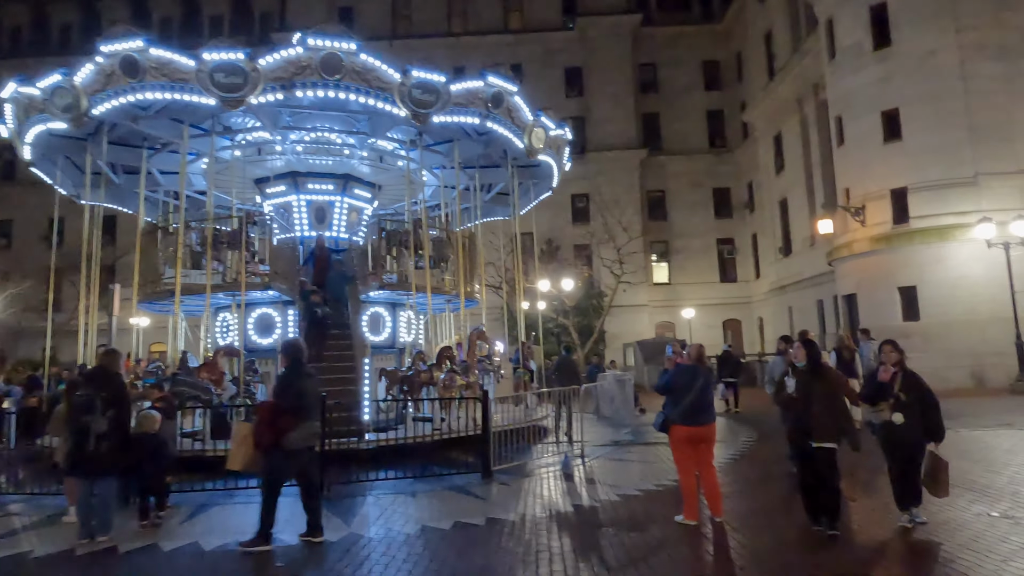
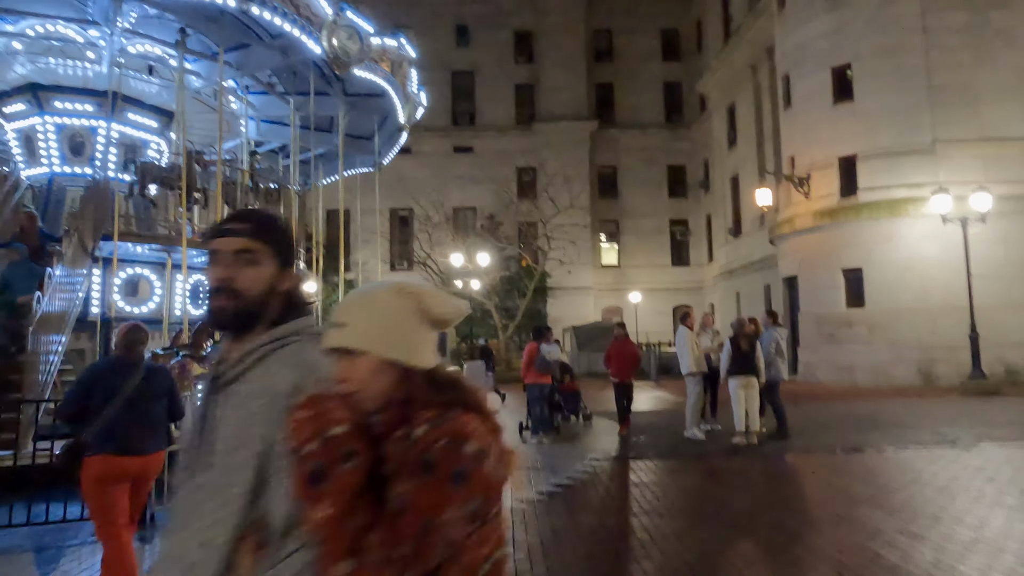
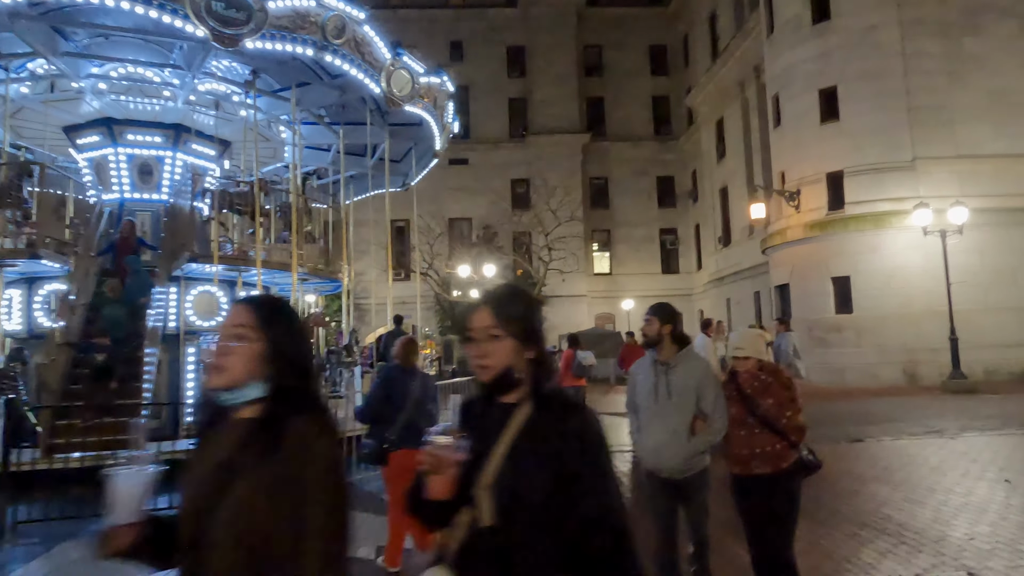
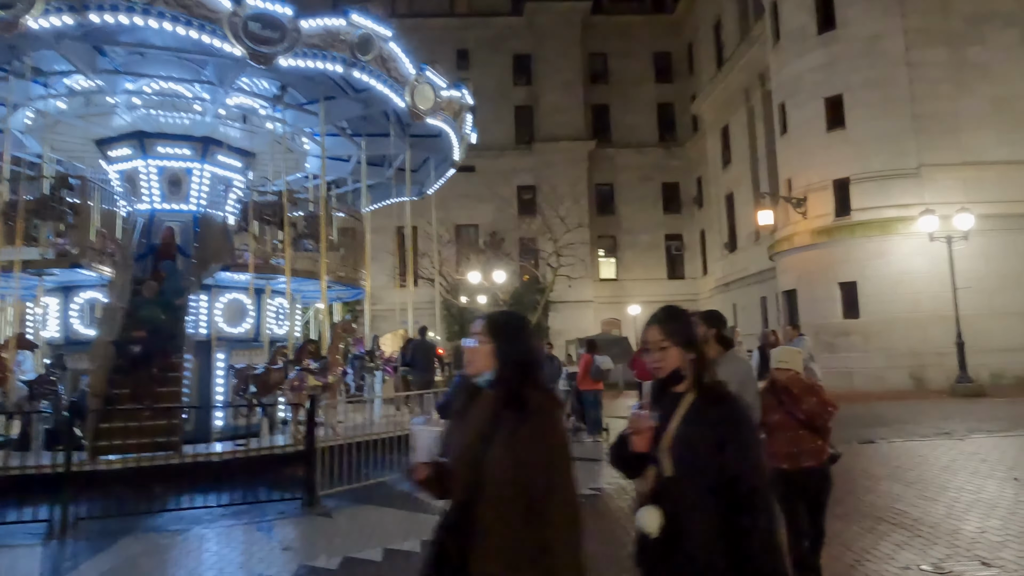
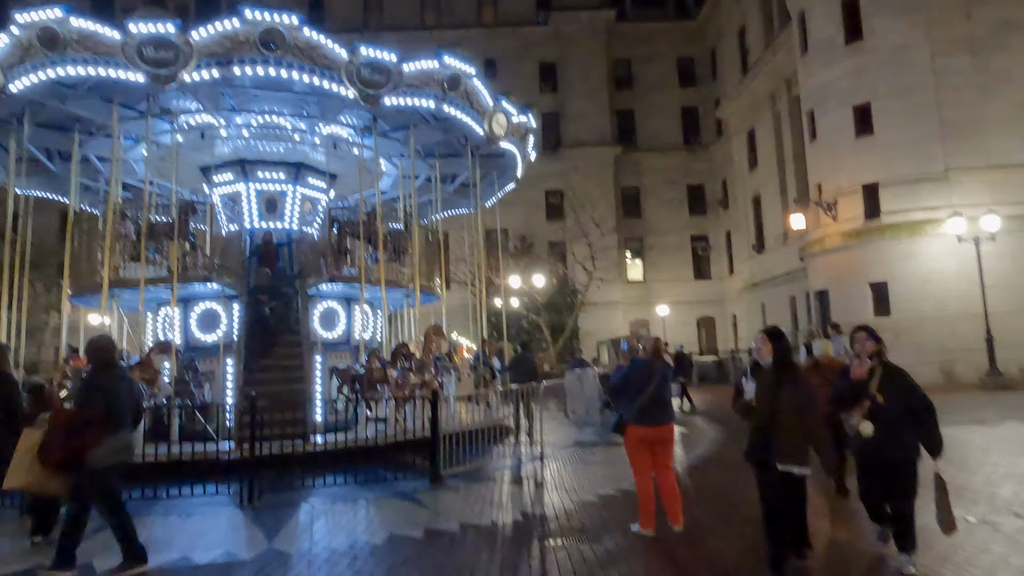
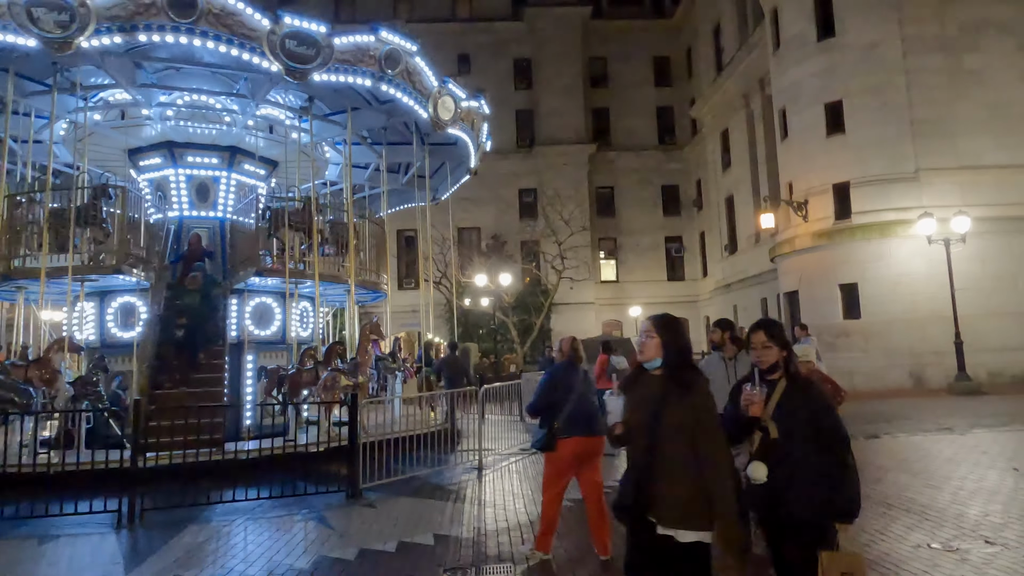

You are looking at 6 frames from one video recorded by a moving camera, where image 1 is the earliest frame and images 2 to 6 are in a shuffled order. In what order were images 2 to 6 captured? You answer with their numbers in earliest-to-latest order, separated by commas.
5, 6, 4, 3, 2
